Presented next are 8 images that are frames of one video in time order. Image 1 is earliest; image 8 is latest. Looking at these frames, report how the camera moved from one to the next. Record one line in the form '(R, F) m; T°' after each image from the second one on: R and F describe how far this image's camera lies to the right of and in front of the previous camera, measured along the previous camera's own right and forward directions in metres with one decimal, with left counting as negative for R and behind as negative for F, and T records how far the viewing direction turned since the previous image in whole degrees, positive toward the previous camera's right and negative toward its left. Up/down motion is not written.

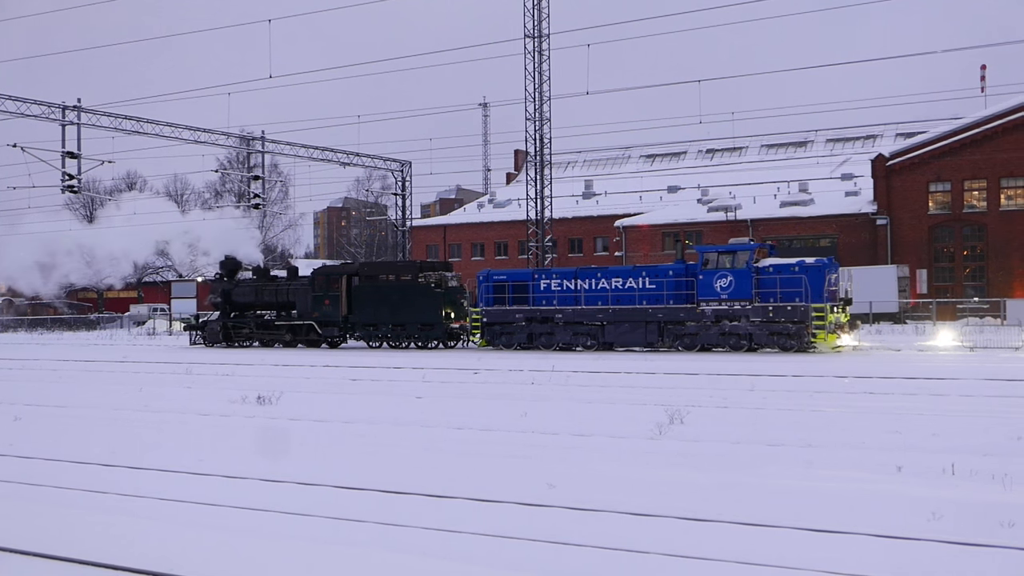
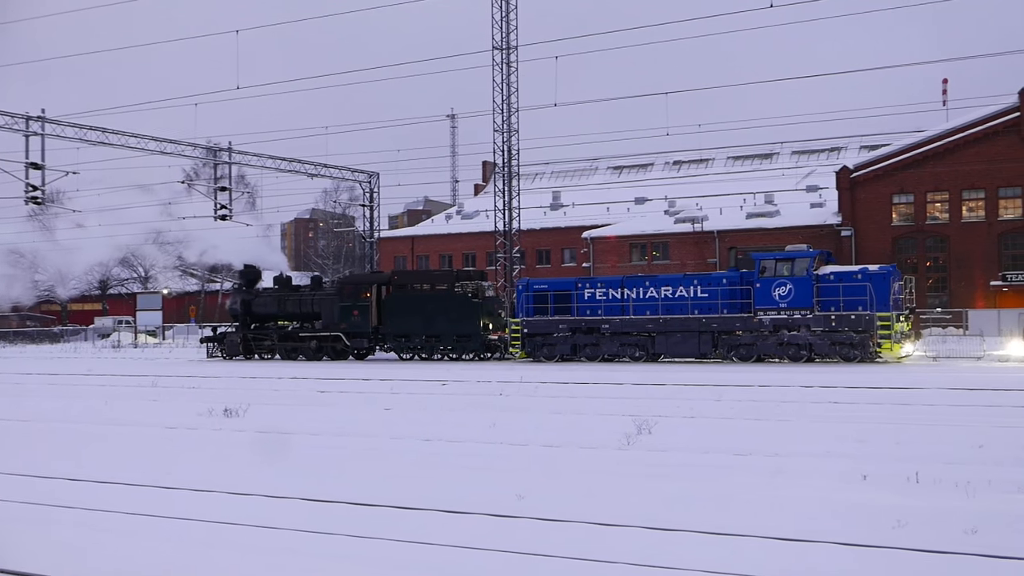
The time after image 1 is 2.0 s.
(-1.8, +0.7) m; +1°
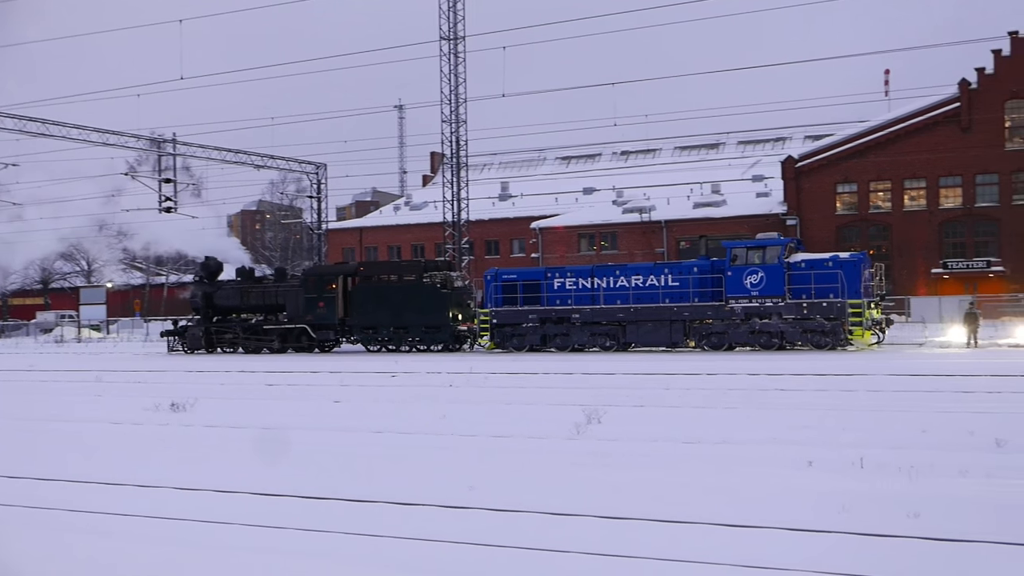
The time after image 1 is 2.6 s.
(-0.2, +0.3) m; +2°
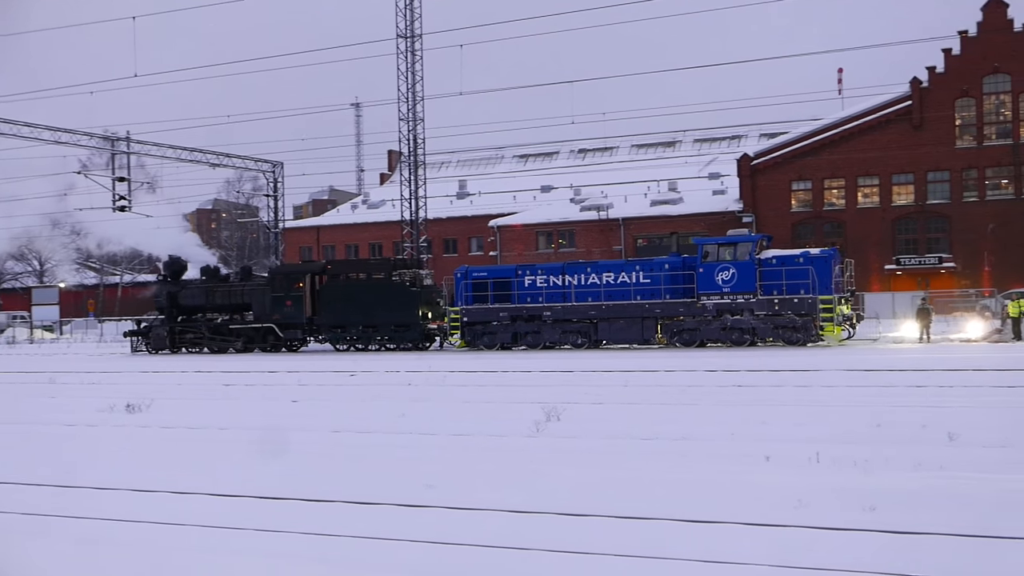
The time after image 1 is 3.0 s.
(0.0, +0.2) m; +2°
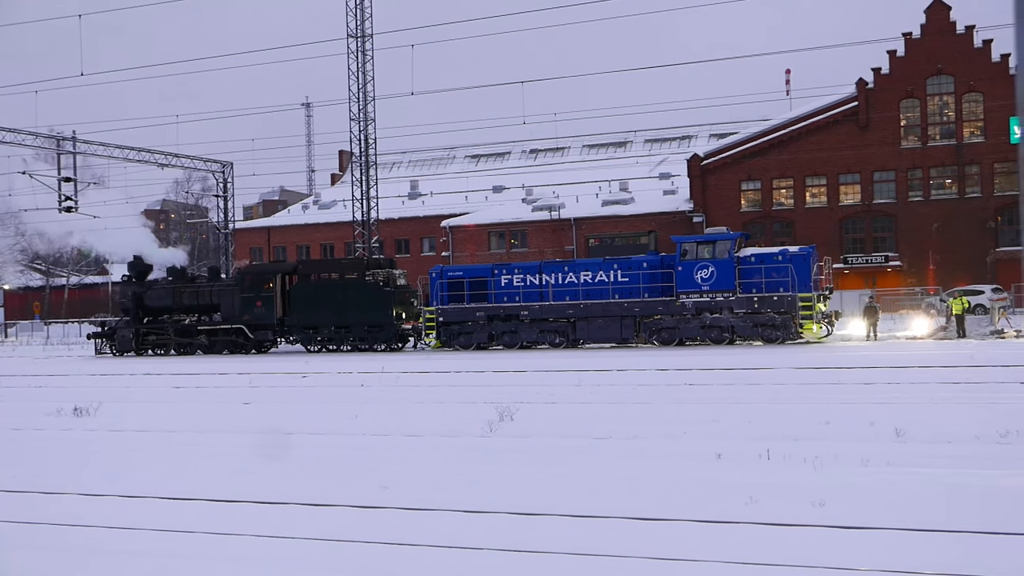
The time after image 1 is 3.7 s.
(-0.3, +0.3) m; +2°
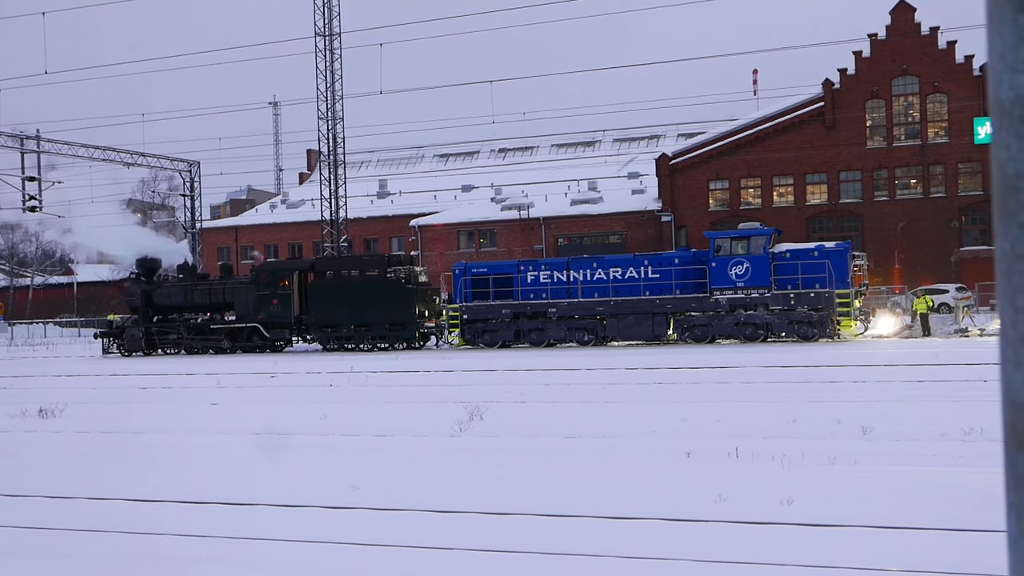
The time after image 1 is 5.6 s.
(-1.4, +0.3) m; +2°
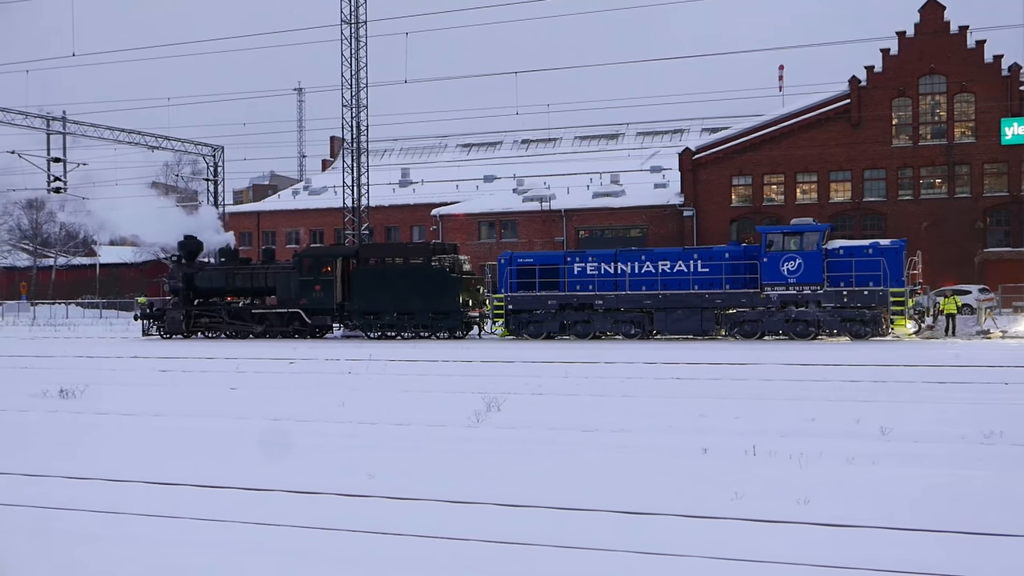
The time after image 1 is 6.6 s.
(-0.7, +0.1) m; -1°
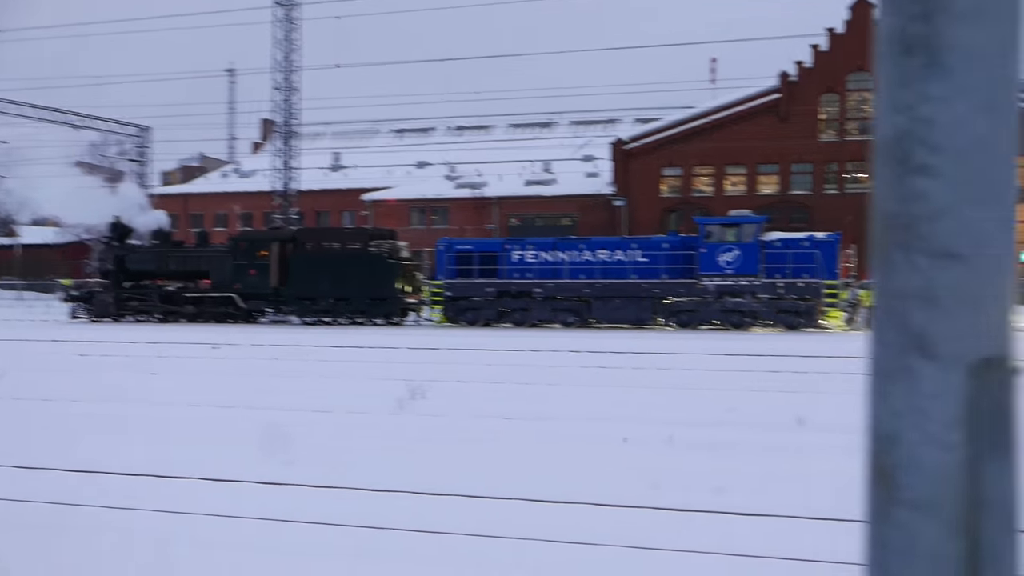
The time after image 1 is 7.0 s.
(-0.1, +0.1) m; +4°
